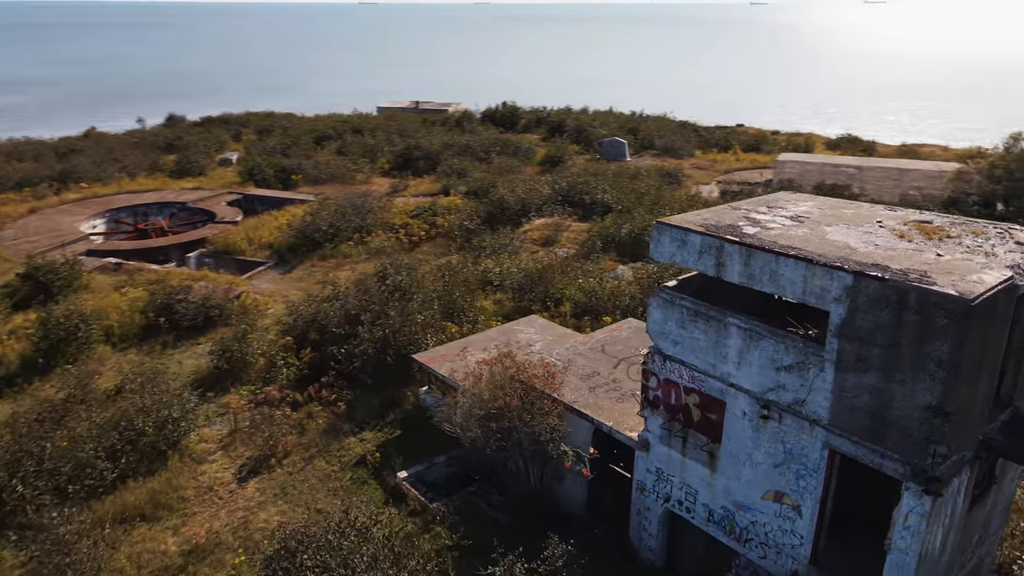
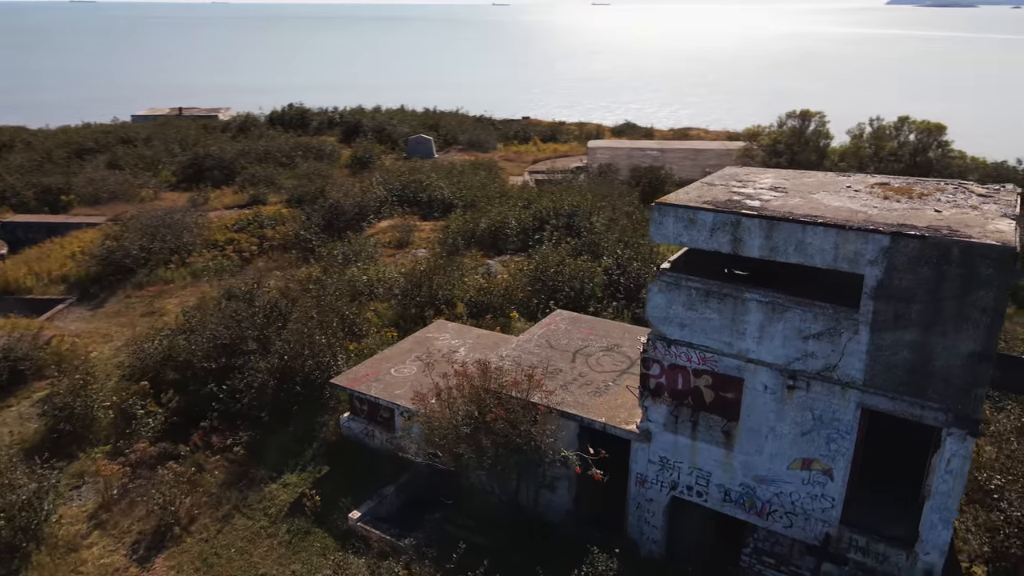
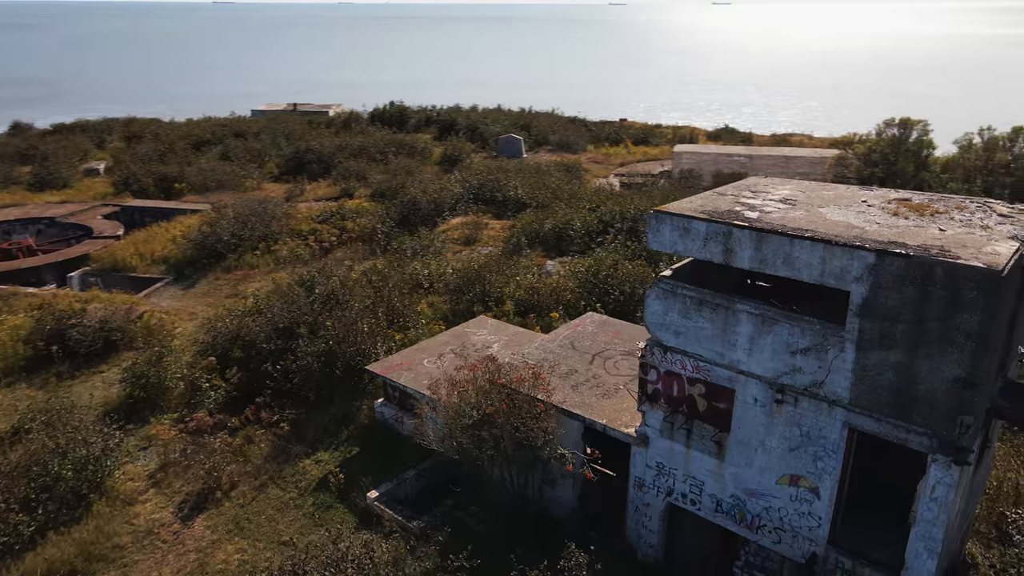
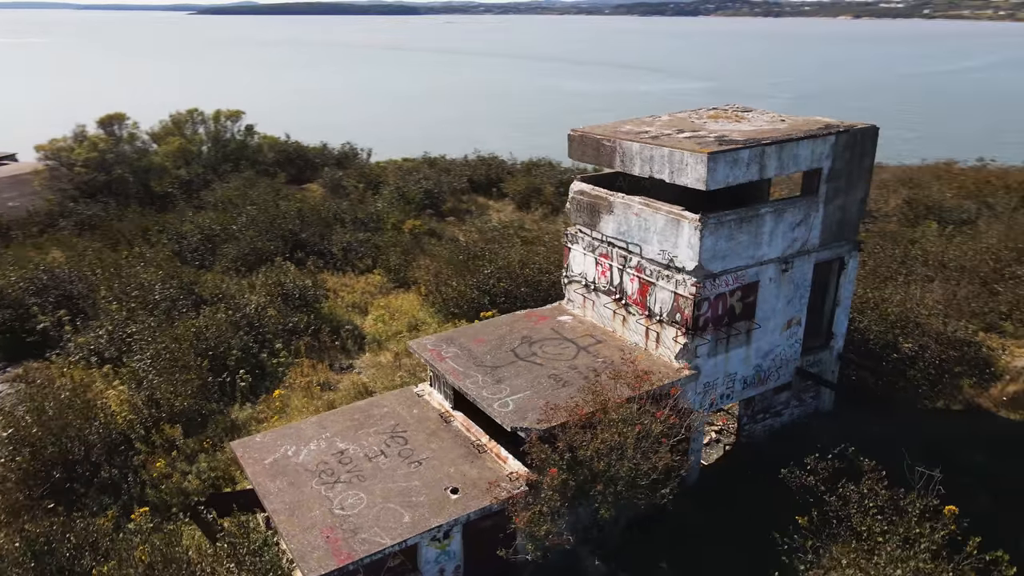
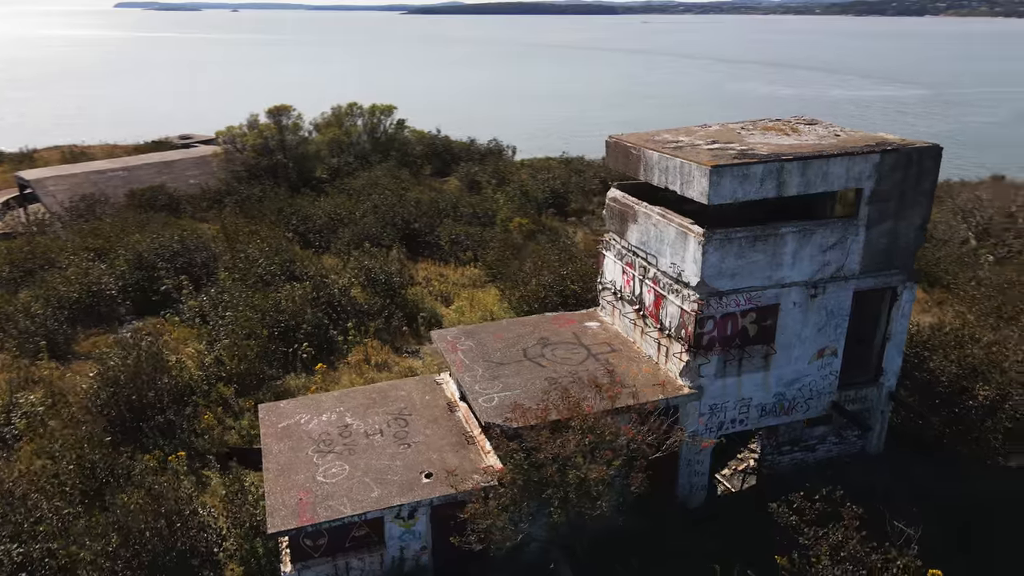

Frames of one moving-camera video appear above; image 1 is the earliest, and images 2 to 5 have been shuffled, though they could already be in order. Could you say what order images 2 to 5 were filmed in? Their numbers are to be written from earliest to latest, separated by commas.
3, 2, 5, 4
